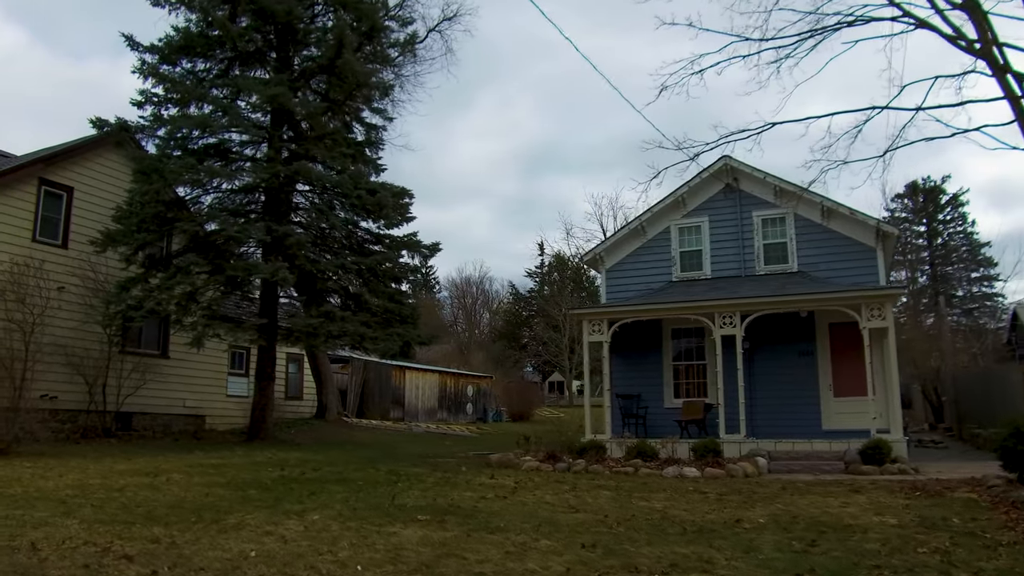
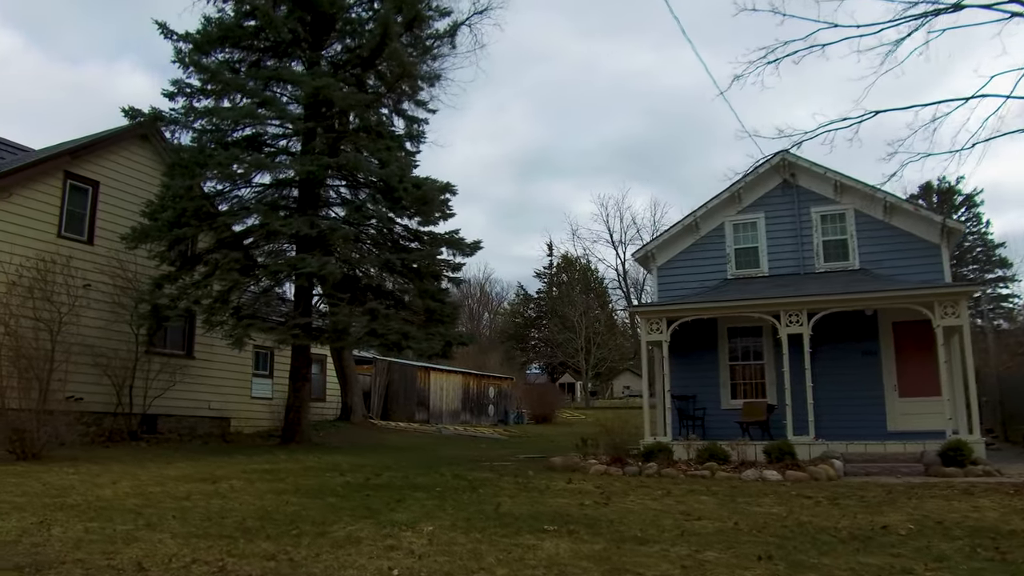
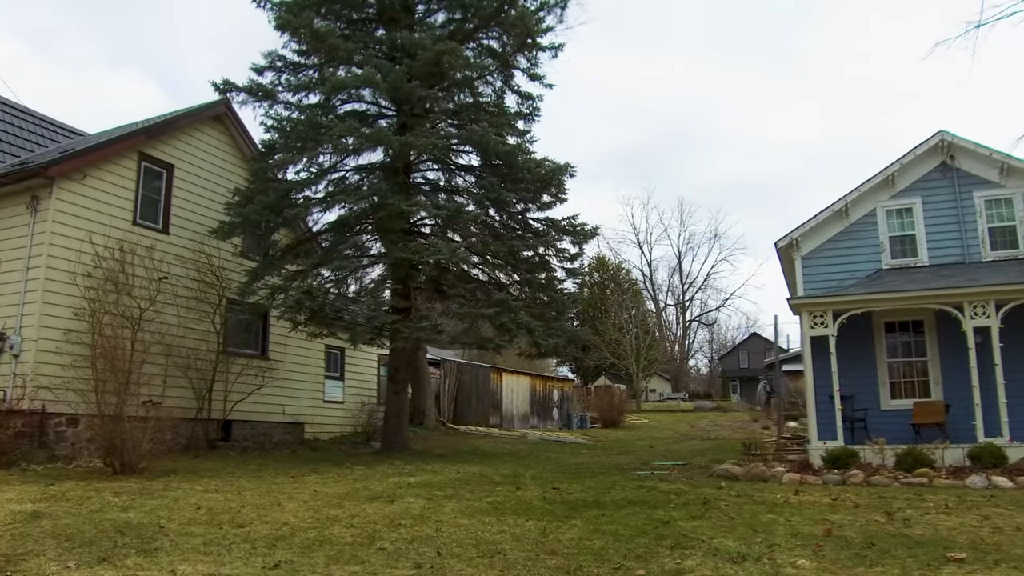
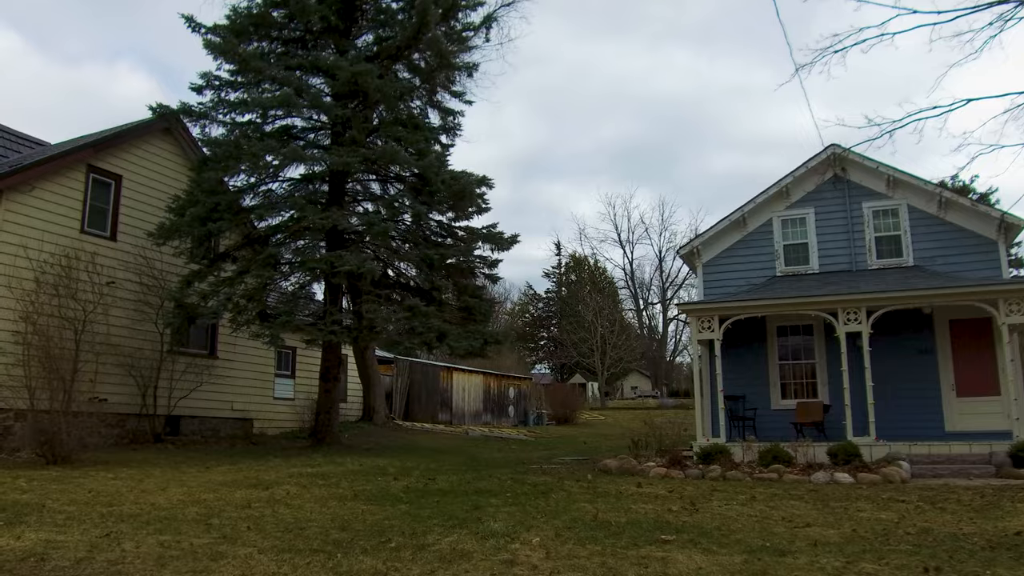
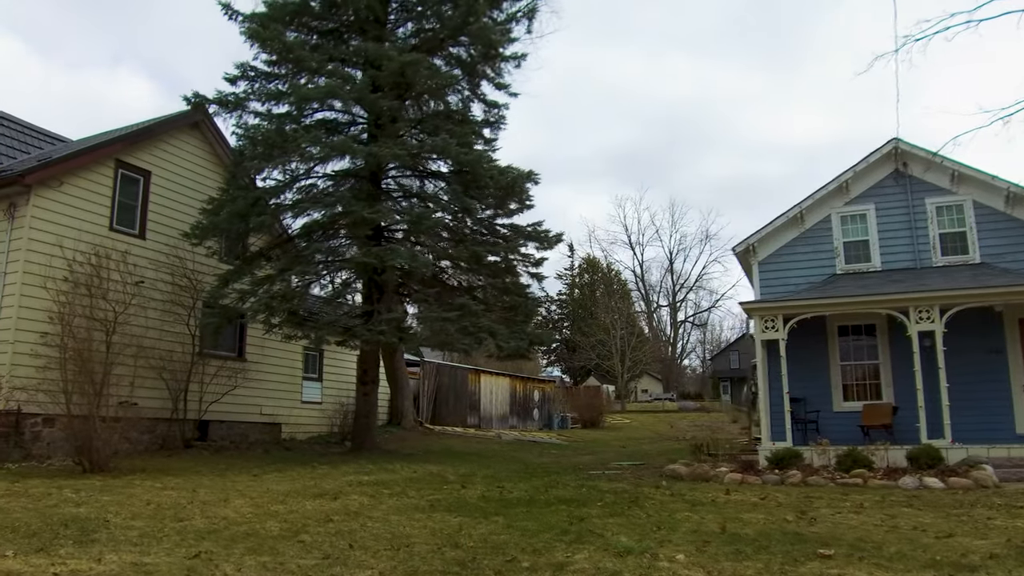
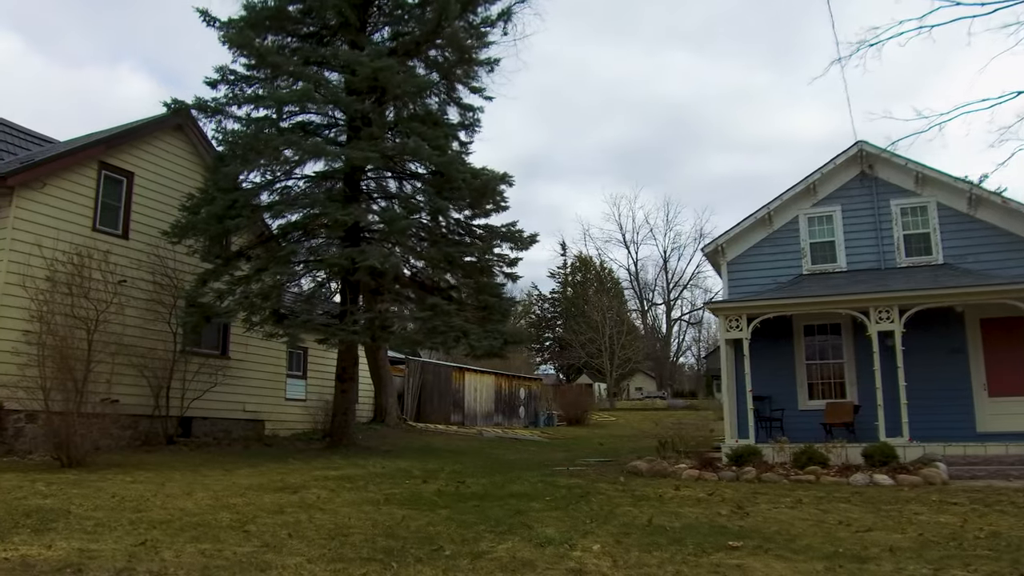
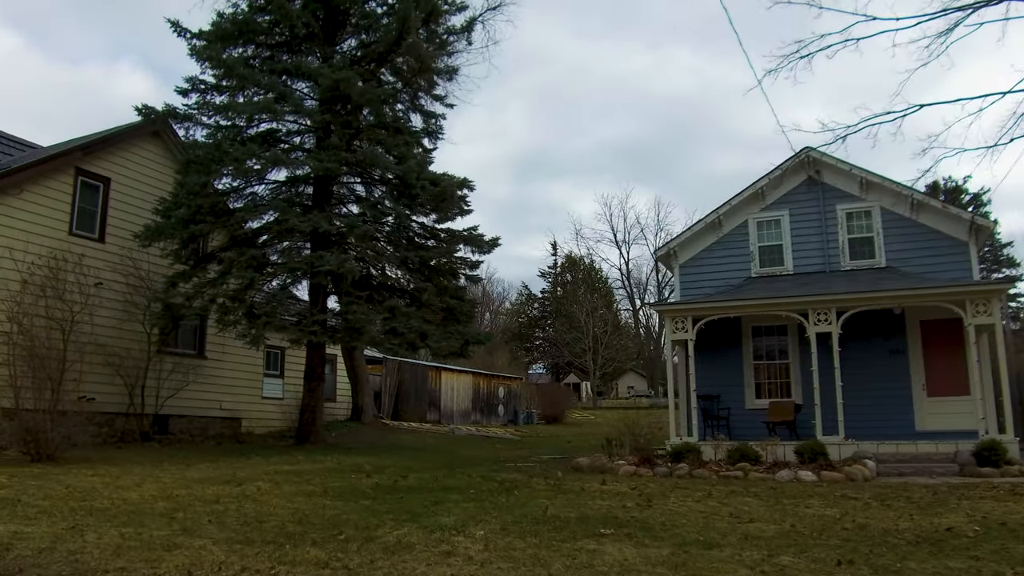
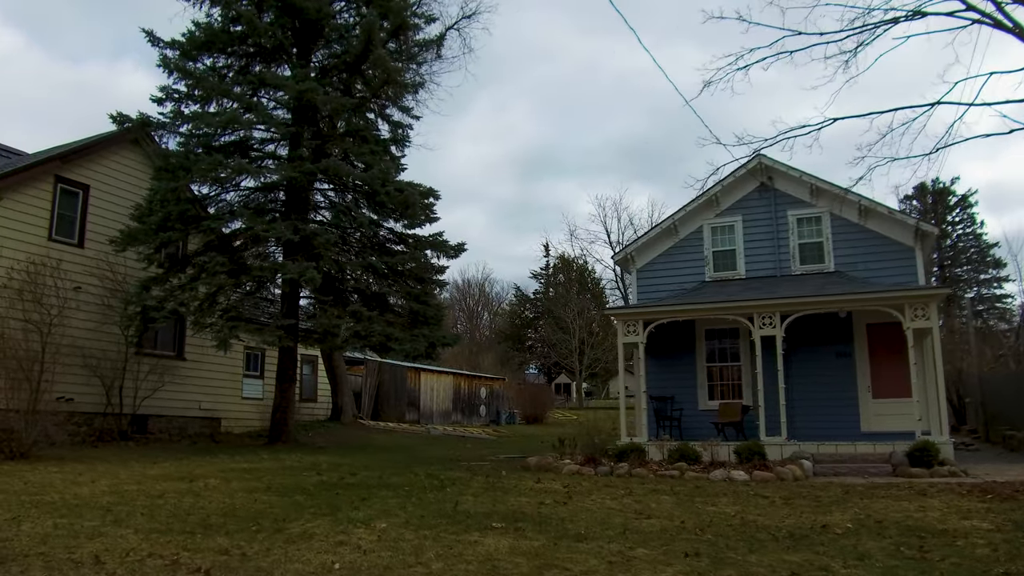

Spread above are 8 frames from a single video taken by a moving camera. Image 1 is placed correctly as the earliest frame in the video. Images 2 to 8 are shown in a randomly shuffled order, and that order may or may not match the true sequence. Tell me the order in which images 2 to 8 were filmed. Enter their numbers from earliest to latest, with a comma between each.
8, 2, 7, 4, 6, 5, 3
